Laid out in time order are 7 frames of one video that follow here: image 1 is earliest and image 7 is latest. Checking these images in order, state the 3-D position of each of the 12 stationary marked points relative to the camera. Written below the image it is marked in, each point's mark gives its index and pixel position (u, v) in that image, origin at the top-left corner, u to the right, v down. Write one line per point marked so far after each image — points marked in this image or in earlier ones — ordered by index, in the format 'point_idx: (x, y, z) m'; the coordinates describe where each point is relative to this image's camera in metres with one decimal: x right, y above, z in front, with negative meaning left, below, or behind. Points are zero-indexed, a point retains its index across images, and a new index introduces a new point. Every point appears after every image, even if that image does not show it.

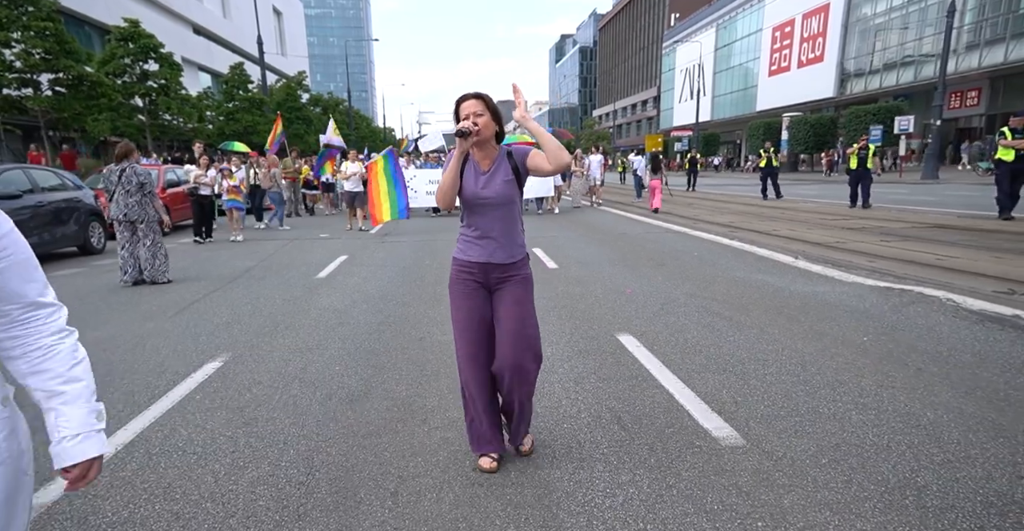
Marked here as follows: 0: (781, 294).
0: (+3.1, -0.3, +6.4) m
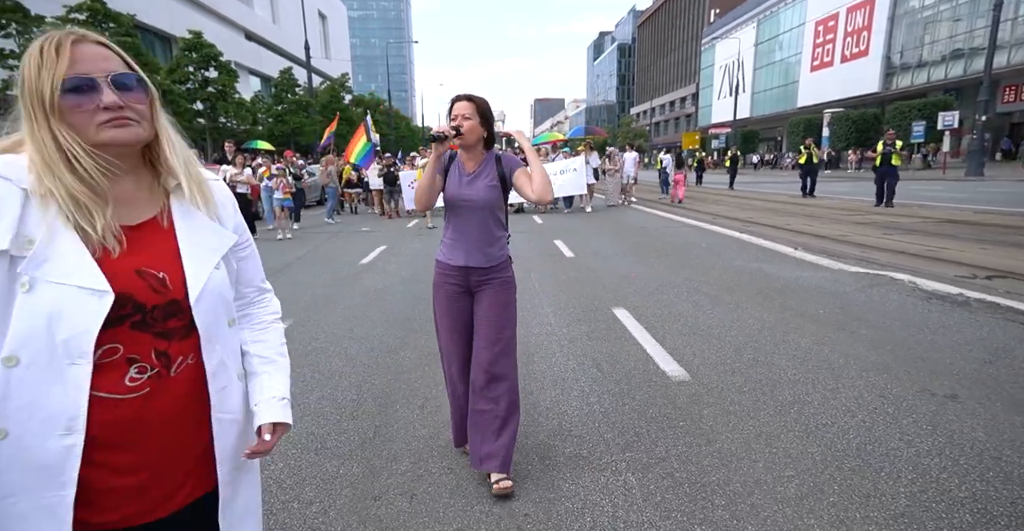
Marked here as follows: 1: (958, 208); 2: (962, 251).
0: (+3.3, -0.2, +7.2) m
1: (+11.4, +1.4, +14.4) m
2: (+6.4, +0.2, +8.0) m
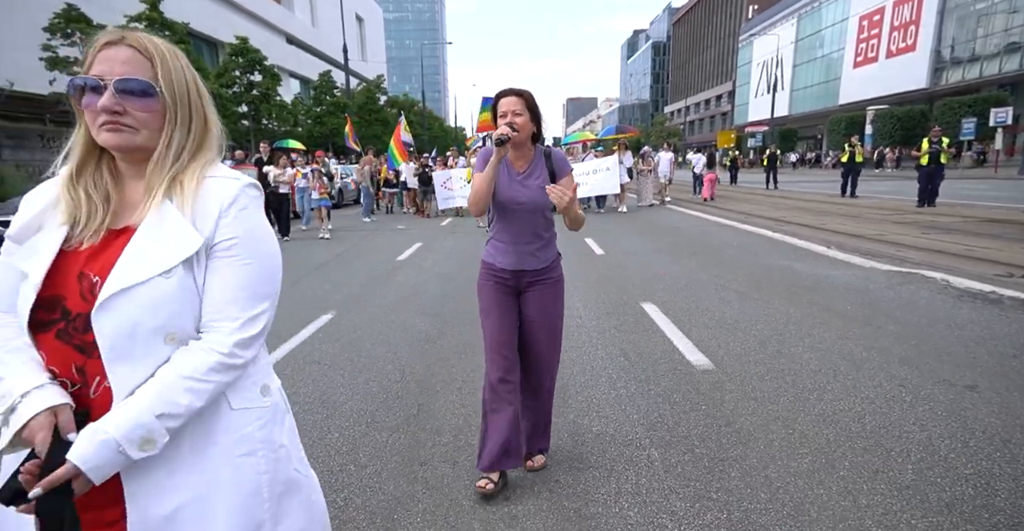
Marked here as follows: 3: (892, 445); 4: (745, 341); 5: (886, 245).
0: (+3.7, -0.1, +7.3) m
1: (+12.3, +1.4, +14.0) m
2: (+6.8, +0.2, +7.9) m
3: (+1.9, -0.9, +2.8) m
4: (+2.0, -0.6, +4.8) m
5: (+6.0, +0.3, +9.1) m
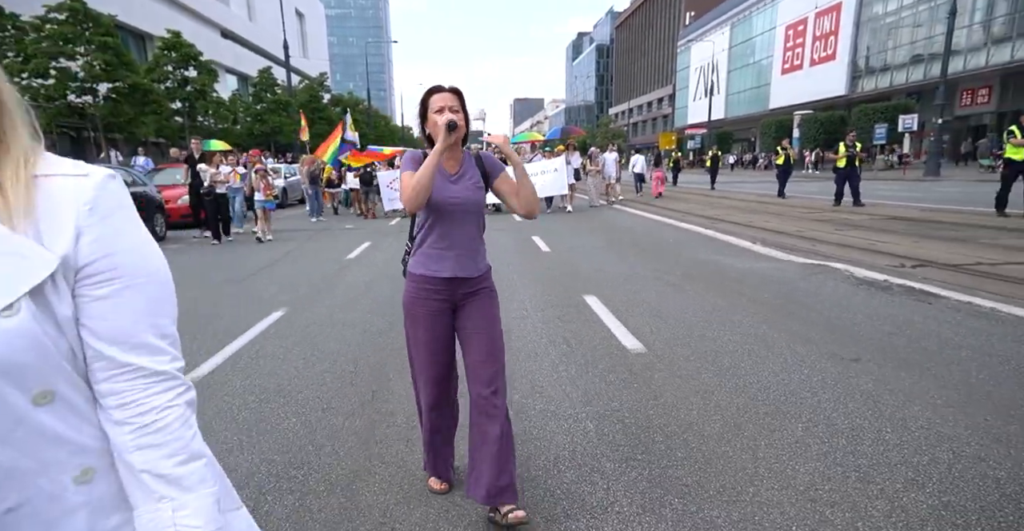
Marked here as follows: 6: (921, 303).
0: (+3.0, 0.0, +7.9) m
1: (+10.9, +1.6, +15.3) m
2: (+6.0, +0.3, +8.8) m
3: (+1.6, -0.8, +3.3) m
4: (+1.5, -0.6, +5.2) m
5: (+5.1, +0.4, +9.9) m
6: (+3.9, -0.4, +5.4) m
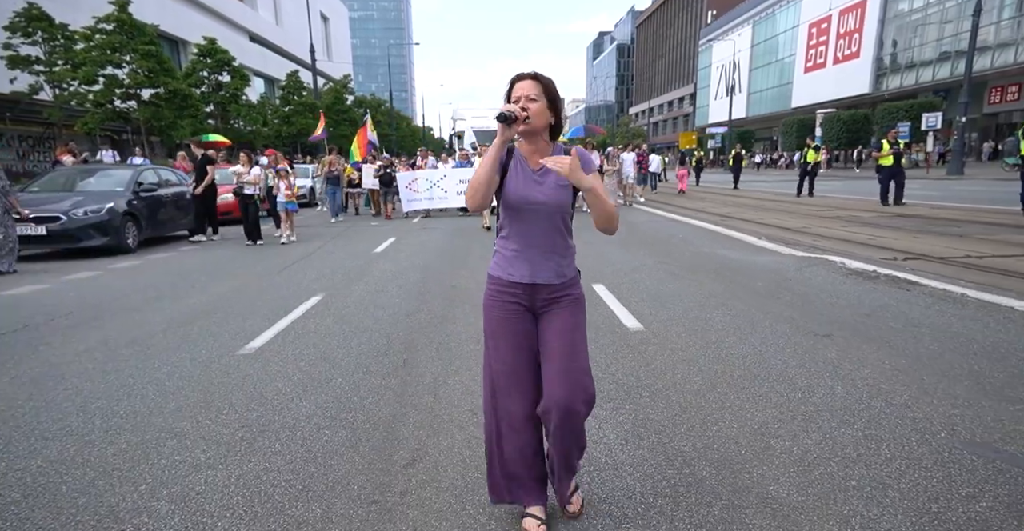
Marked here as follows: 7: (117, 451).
0: (+3.2, +0.1, +8.4) m
1: (+11.4, +1.7, +15.6) m
2: (+6.3, +0.4, +9.2) m
3: (+1.7, -0.7, +3.9) m
4: (+1.6, -0.5, +5.8) m
5: (+5.4, +0.5, +10.3) m
6: (+4.0, -0.3, +5.8) m
7: (-2.1, -1.0, +3.0) m
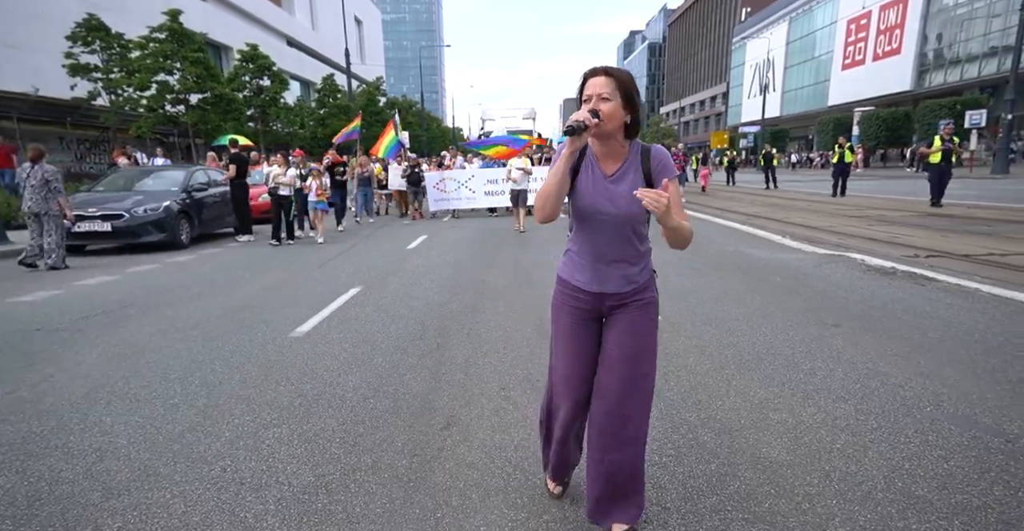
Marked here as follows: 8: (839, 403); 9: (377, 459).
0: (+3.6, +0.1, +8.6) m
1: (+12.2, +1.7, +15.3) m
2: (+6.8, +0.4, +9.2) m
3: (+1.9, -0.7, +4.2) m
4: (+1.9, -0.4, +6.1) m
5: (+5.9, +0.6, +10.4) m
6: (+4.3, -0.2, +6.0) m
7: (-1.9, -0.9, +3.5) m
8: (+1.9, -0.8, +3.3) m
9: (-0.7, -1.0, +2.9) m
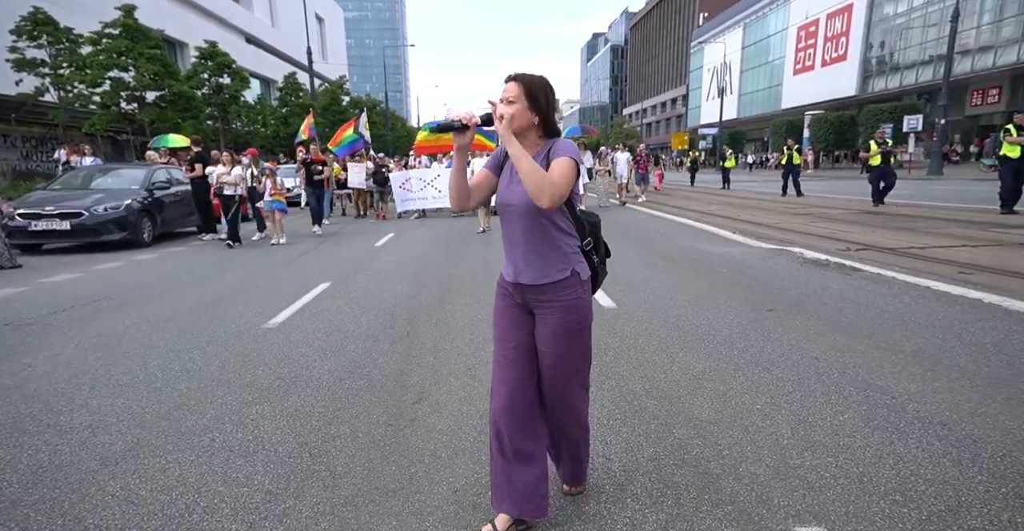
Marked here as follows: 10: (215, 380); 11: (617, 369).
0: (+3.1, +0.2, +9.2) m
1: (+11.2, +1.8, +16.4) m
2: (+6.2, +0.6, +10.0) m
3: (+1.6, -0.6, +4.6) m
4: (+1.5, -0.3, +6.6) m
5: (+5.2, +0.7, +11.1) m
6: (+3.9, -0.1, +6.6) m
7: (-2.2, -0.8, +3.7) m
8: (+1.7, -0.7, +3.7) m
9: (-0.9, -0.9, +3.2) m
10: (-2.1, -0.8, +4.0) m
11: (+0.8, -0.7, +4.0) m
